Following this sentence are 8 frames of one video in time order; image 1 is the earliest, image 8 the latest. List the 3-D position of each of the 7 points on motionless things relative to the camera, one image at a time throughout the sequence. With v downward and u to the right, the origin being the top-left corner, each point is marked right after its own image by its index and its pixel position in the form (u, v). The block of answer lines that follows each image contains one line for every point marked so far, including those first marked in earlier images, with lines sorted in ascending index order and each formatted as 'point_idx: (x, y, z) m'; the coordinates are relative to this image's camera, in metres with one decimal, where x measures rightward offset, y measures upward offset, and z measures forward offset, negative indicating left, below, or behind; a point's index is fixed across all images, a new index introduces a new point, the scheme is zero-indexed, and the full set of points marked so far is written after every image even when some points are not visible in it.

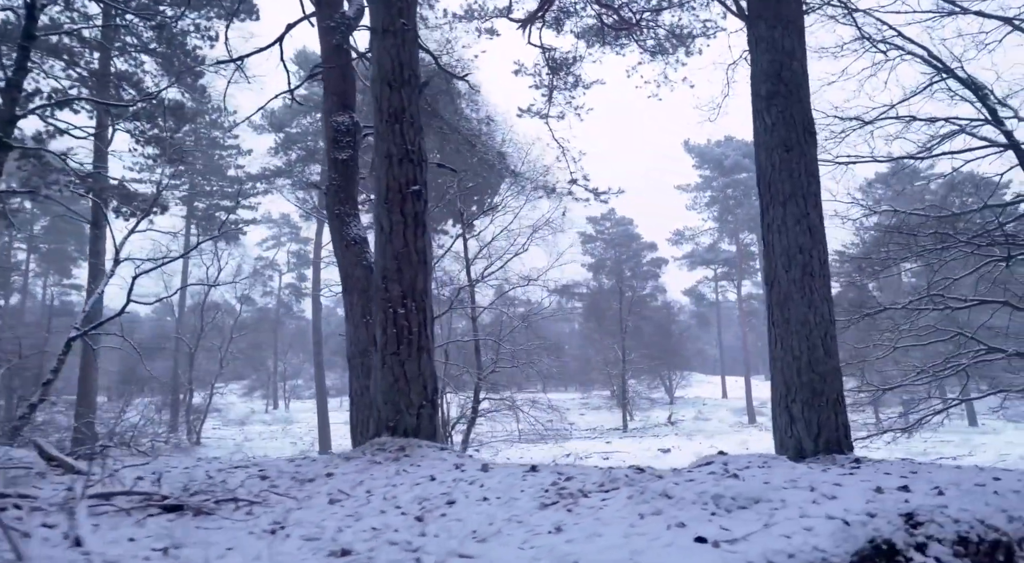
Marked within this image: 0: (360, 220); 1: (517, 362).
0: (-1.6, +0.6, +8.6) m
1: (+0.1, -1.9, +18.8) m
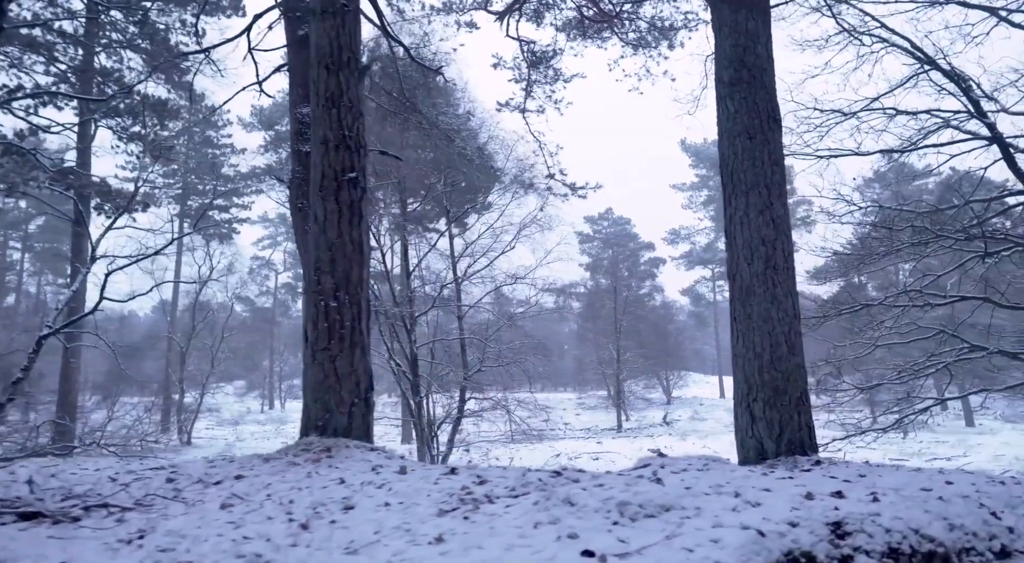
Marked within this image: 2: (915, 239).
0: (-1.9, +0.7, +8.3) m
1: (-0.2, -1.9, +18.6) m
2: (+4.8, +0.5, +9.7) m
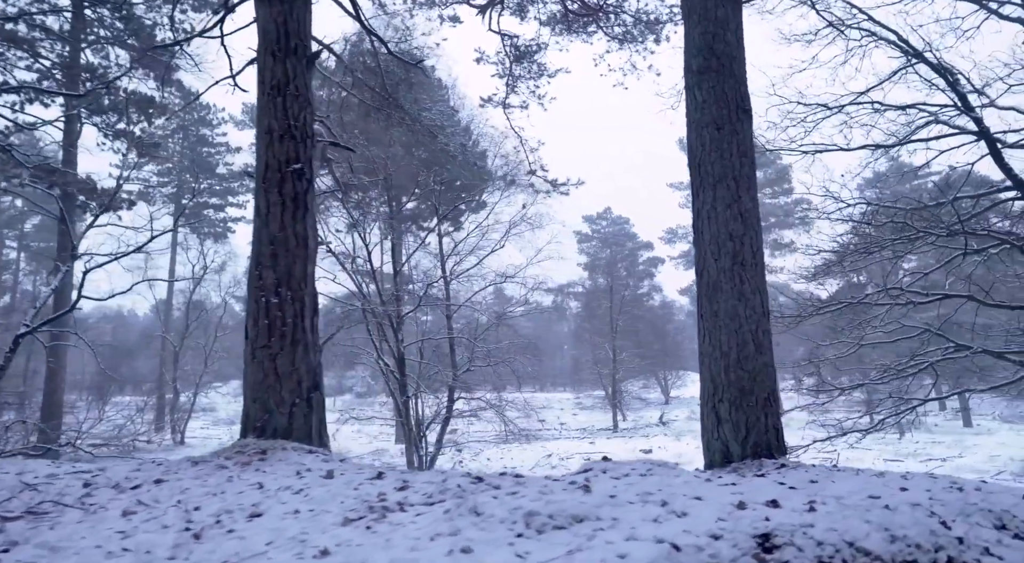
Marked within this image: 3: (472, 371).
0: (-2.2, +0.7, +8.1) m
1: (-0.5, -1.8, +18.4) m
2: (+4.5, +0.6, +9.5) m
3: (-0.9, -2.1, +18.7) m
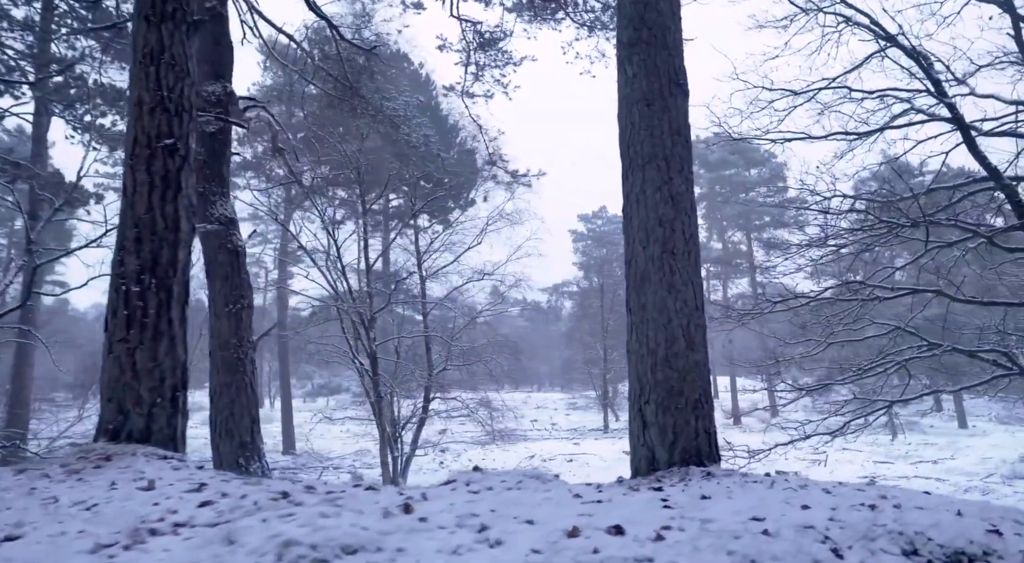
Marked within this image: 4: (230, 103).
0: (-2.7, +0.8, +7.7) m
1: (-1.0, -1.8, +18.0) m
2: (+4.0, +0.6, +9.0) m
3: (-1.4, -2.0, +18.2) m
4: (-2.7, +1.7, +8.0) m
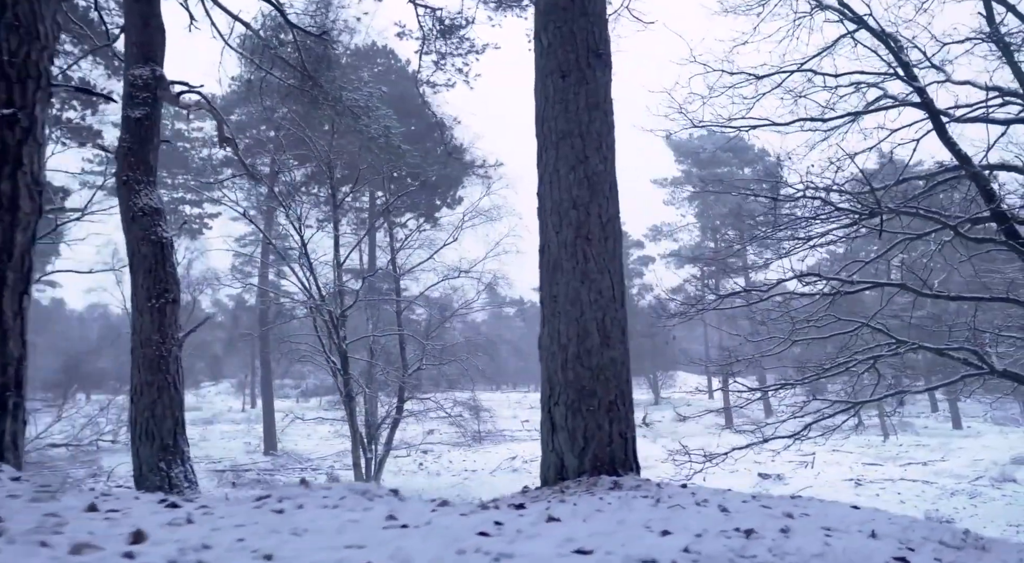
0: (-3.2, +0.8, +7.3) m
1: (-1.5, -1.7, +17.6) m
2: (+3.5, +0.7, +8.6) m
3: (-2.0, -1.9, +17.8) m
4: (-3.2, +1.8, +7.5) m
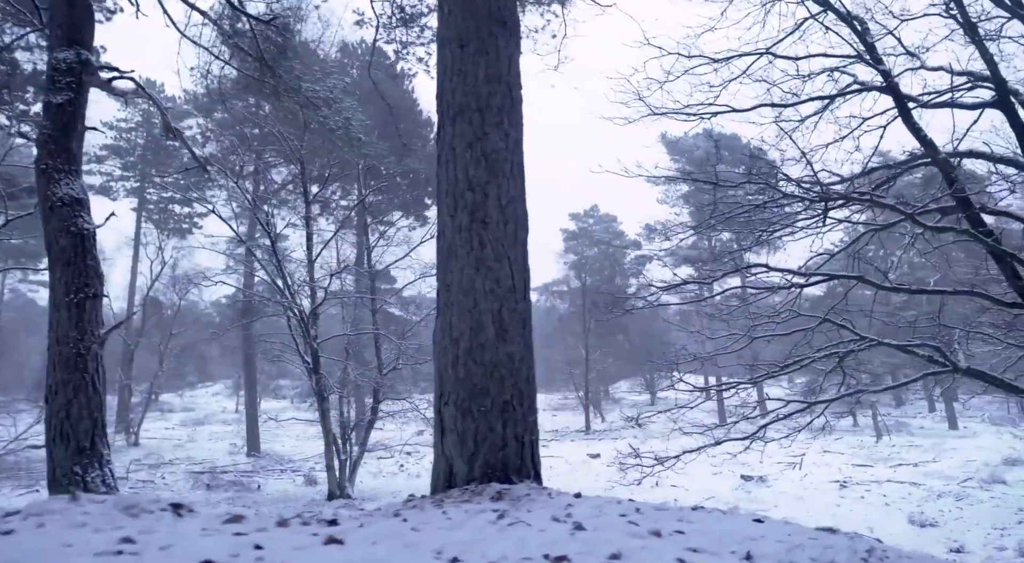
0: (-3.7, +0.9, +6.9) m
1: (-2.0, -1.7, +17.2) m
2: (+3.0, +0.7, +8.2) m
3: (-2.4, -1.9, +17.5) m
4: (-3.8, +1.9, +7.2) m
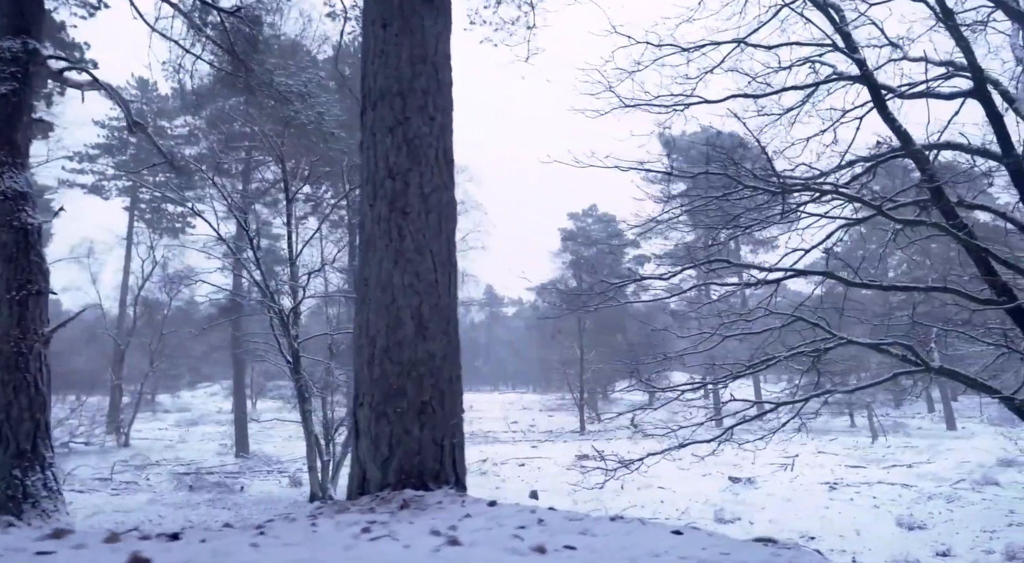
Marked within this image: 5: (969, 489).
0: (-4.1, +0.9, +6.7) m
1: (-2.3, -1.6, +17.0) m
2: (+2.7, +0.7, +8.0) m
3: (-2.7, -1.9, +17.2) m
4: (-4.1, +1.9, +7.0) m
5: (+9.9, -4.5, +17.5) m
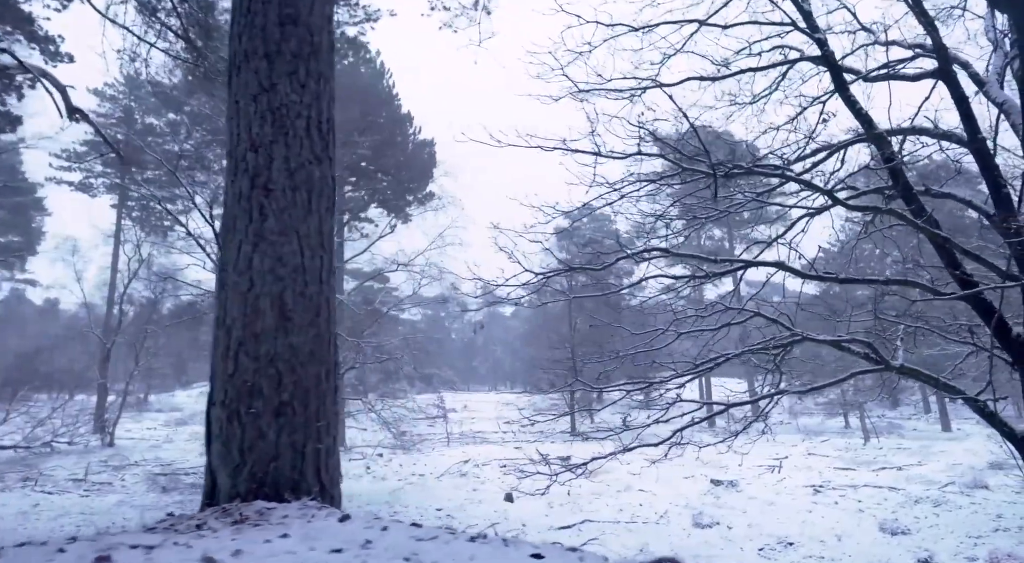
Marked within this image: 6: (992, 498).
0: (-4.5, +1.0, +6.3) m
1: (-2.7, -1.6, +16.6) m
2: (+2.2, +0.8, +7.6) m
3: (-3.2, -1.8, +16.8) m
4: (-4.6, +1.9, +6.6) m
5: (+9.4, -4.5, +17.1) m
6: (+9.7, -4.4, +16.3) m
